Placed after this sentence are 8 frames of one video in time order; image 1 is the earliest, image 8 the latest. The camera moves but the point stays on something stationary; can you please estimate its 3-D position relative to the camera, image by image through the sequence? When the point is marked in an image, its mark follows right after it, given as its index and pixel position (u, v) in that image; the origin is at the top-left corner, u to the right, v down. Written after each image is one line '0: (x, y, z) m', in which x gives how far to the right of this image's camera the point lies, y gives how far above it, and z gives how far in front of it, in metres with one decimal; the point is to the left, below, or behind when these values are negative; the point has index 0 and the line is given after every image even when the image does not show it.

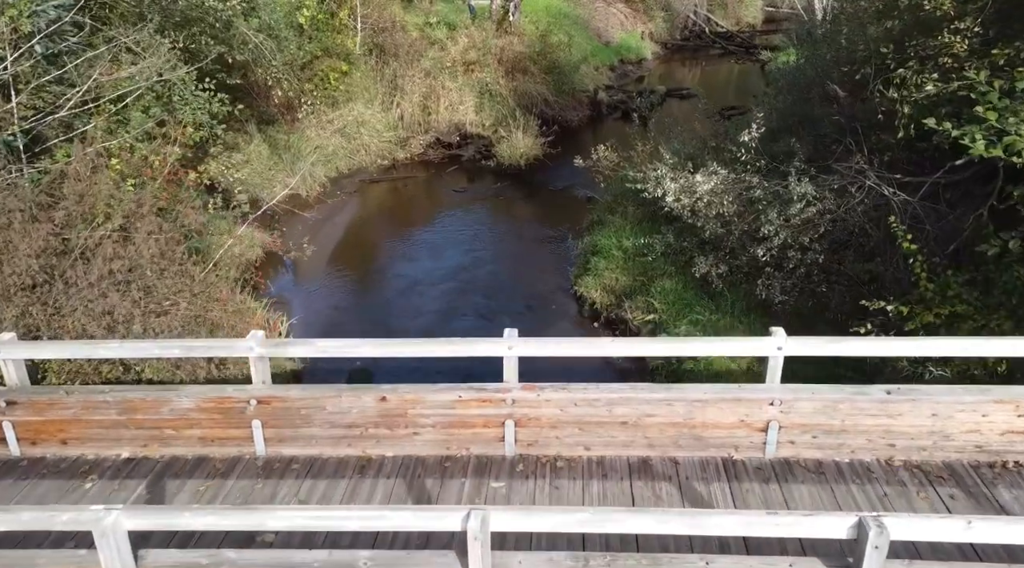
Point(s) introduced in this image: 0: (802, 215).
0: (+2.8, +0.7, +7.6) m
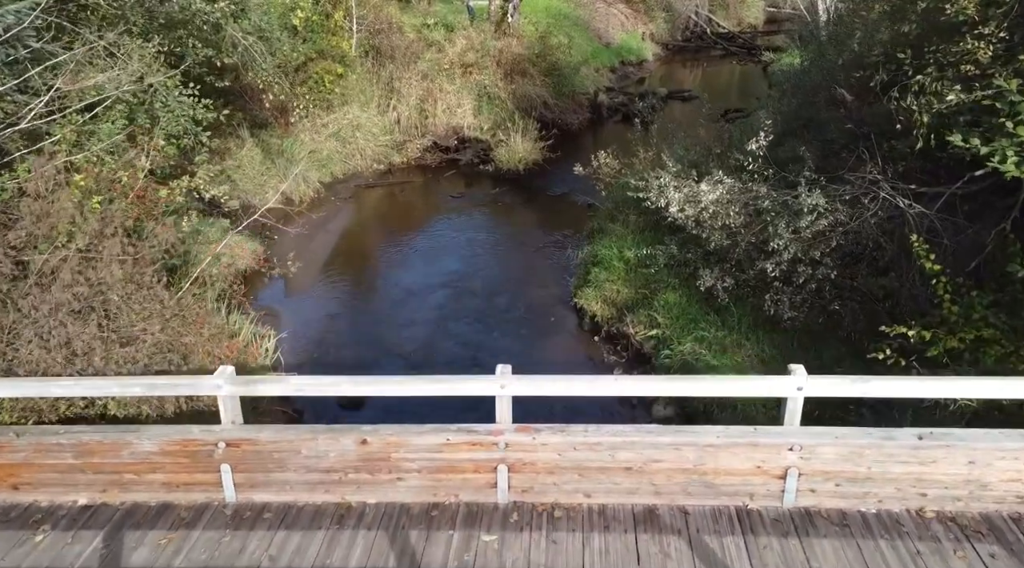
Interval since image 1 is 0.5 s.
0: (+2.7, +0.5, +7.2) m
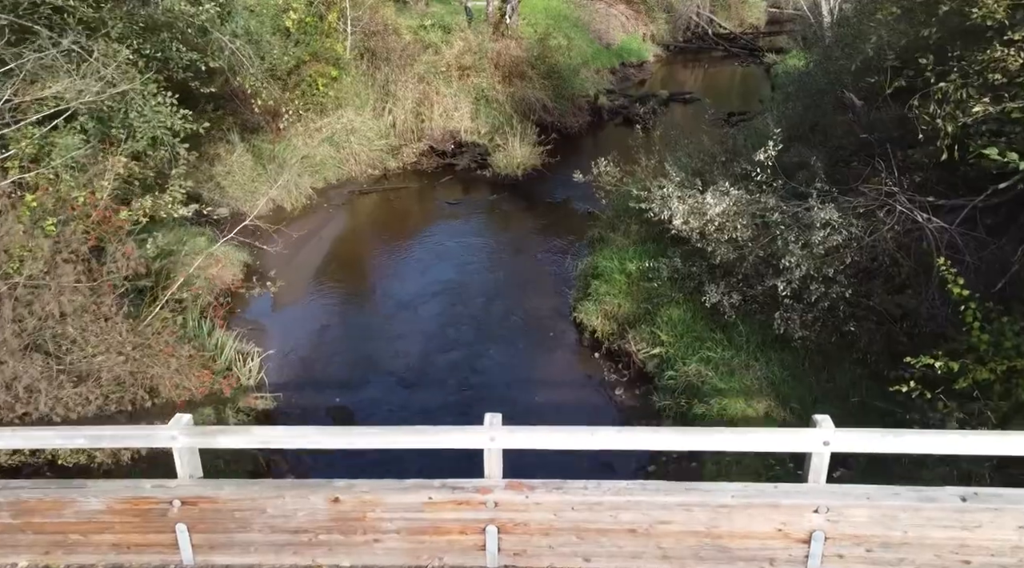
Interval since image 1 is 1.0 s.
0: (+2.7, +0.3, +6.8) m
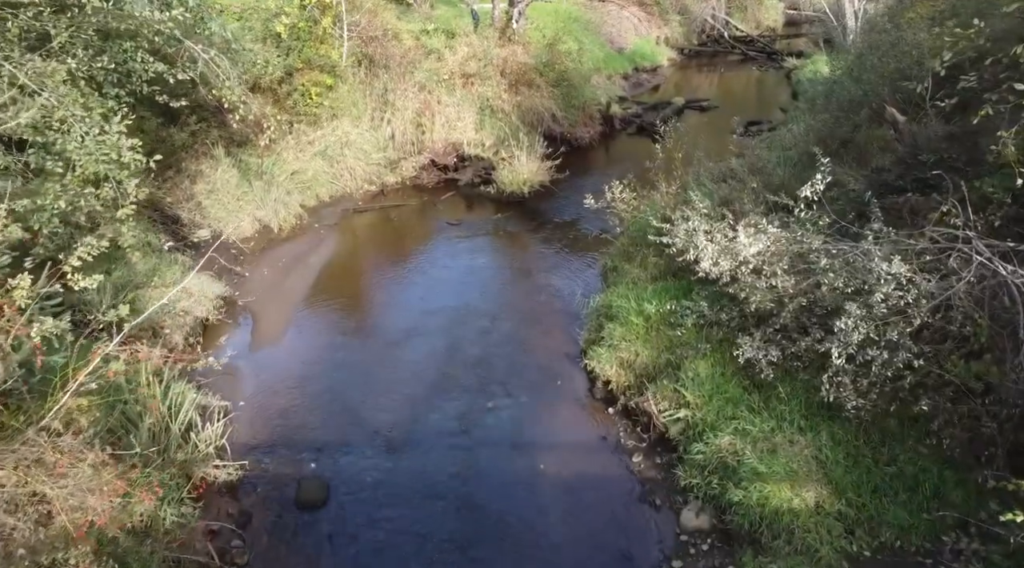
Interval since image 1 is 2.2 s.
0: (+2.7, -0.1, +5.7) m
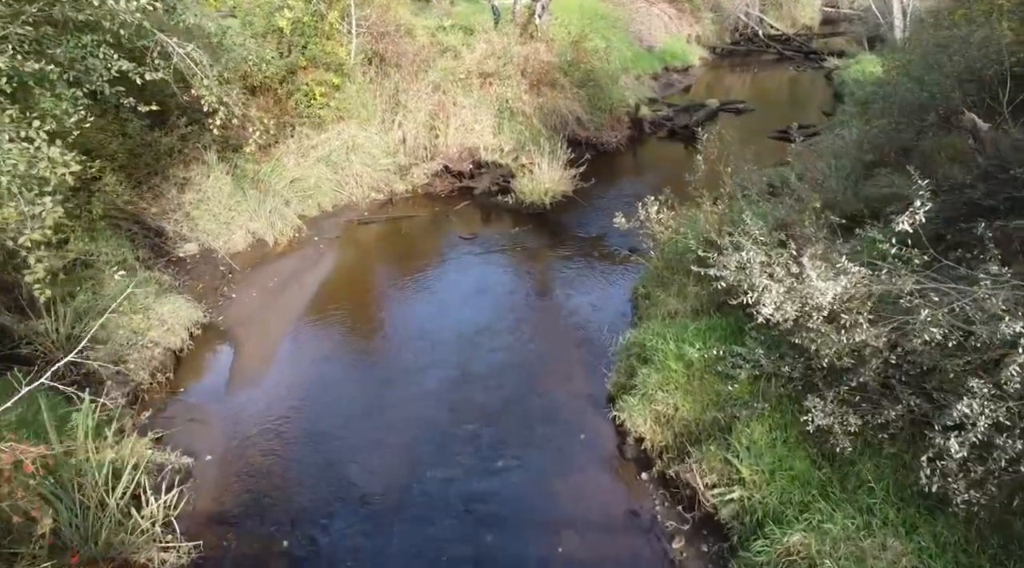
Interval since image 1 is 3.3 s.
0: (+2.7, -0.5, +4.3) m
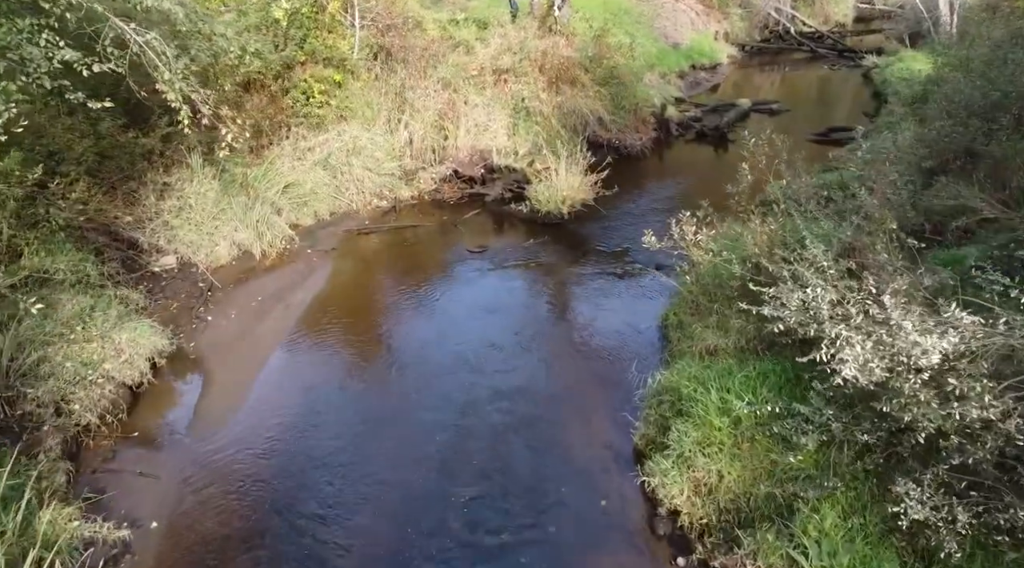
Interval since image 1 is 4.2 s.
0: (+2.7, -0.7, +3.1) m
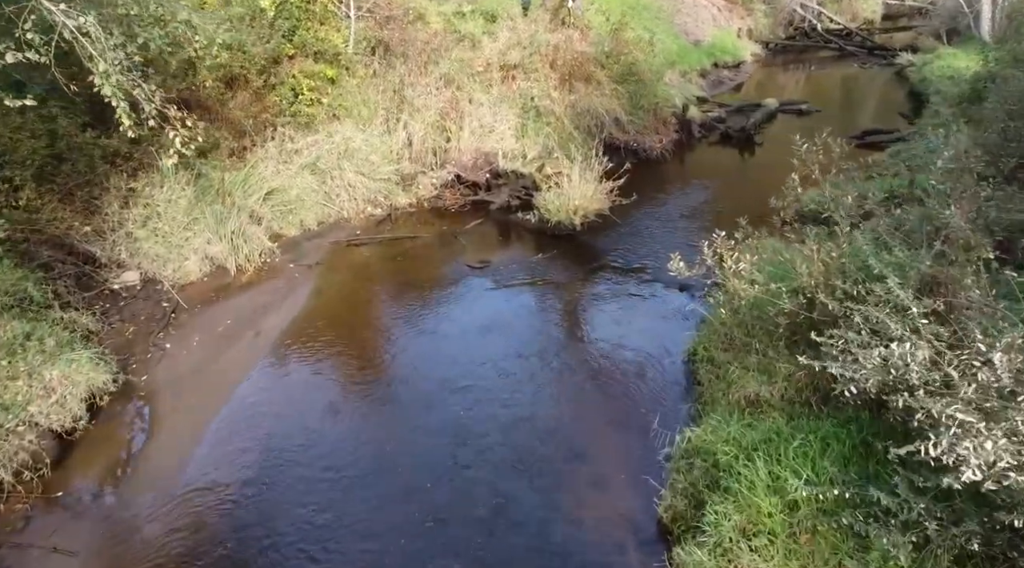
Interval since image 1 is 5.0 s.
0: (+2.7, -1.0, +1.8) m
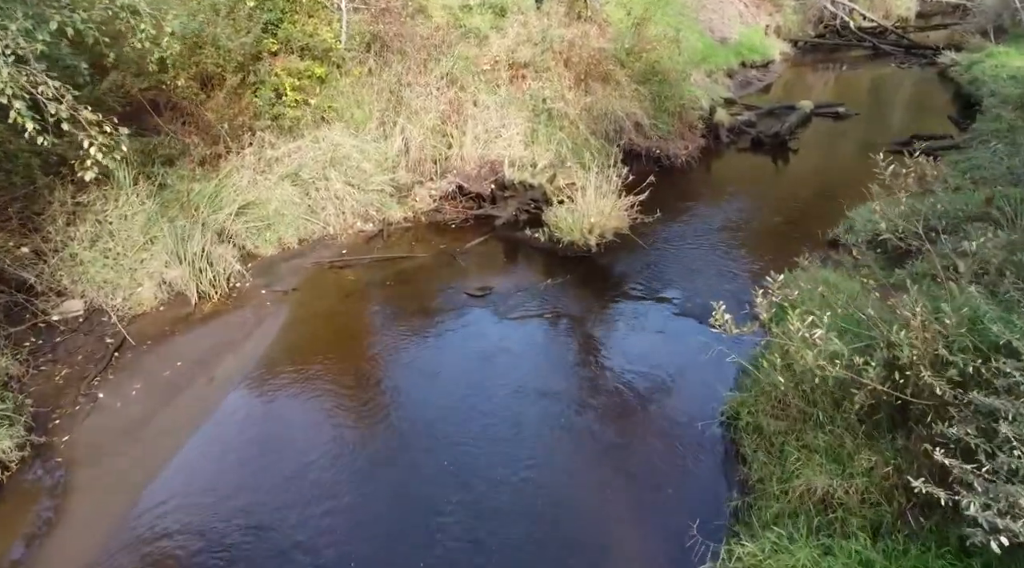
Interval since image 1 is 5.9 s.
0: (+2.5, -1.3, +0.4) m
